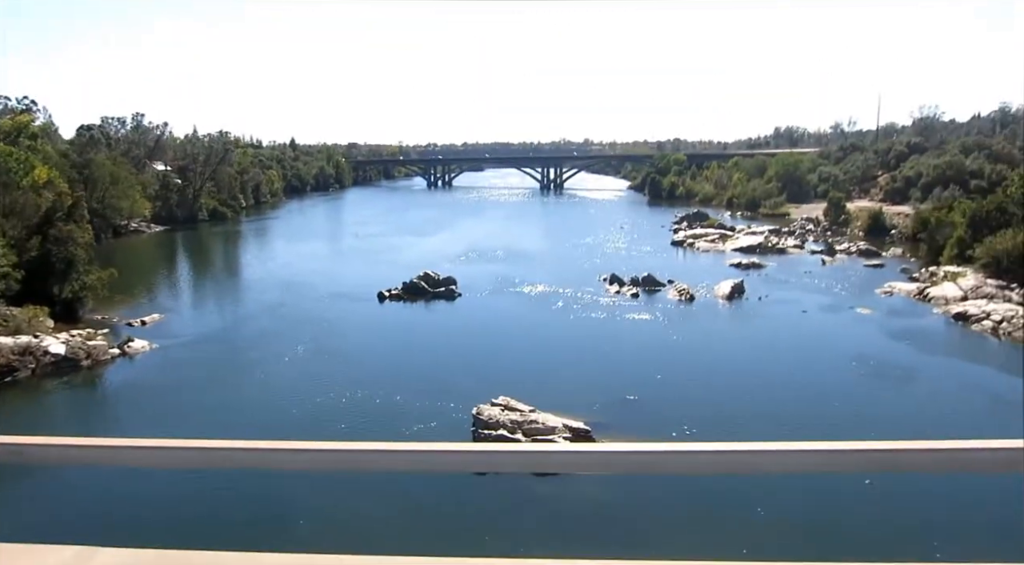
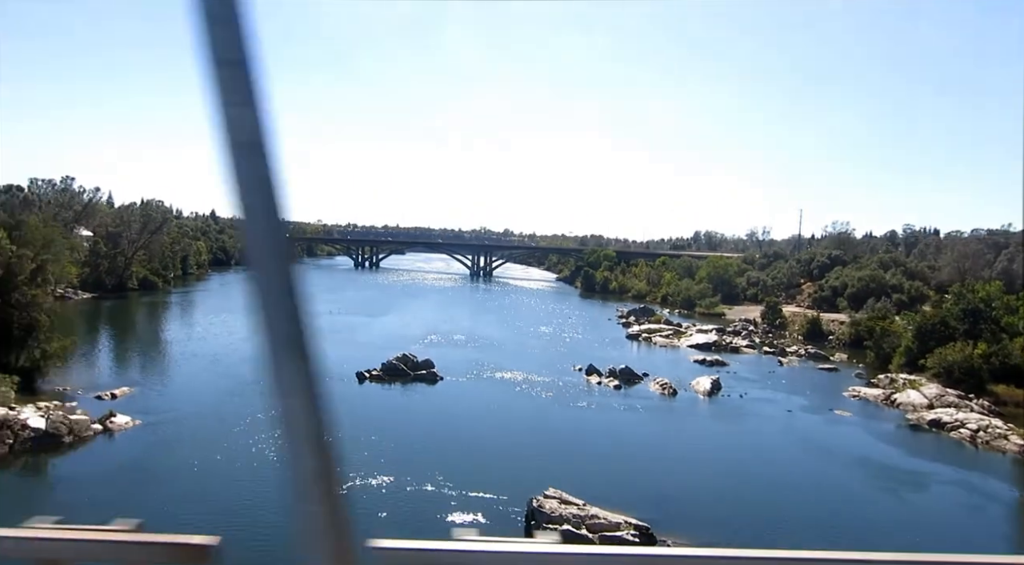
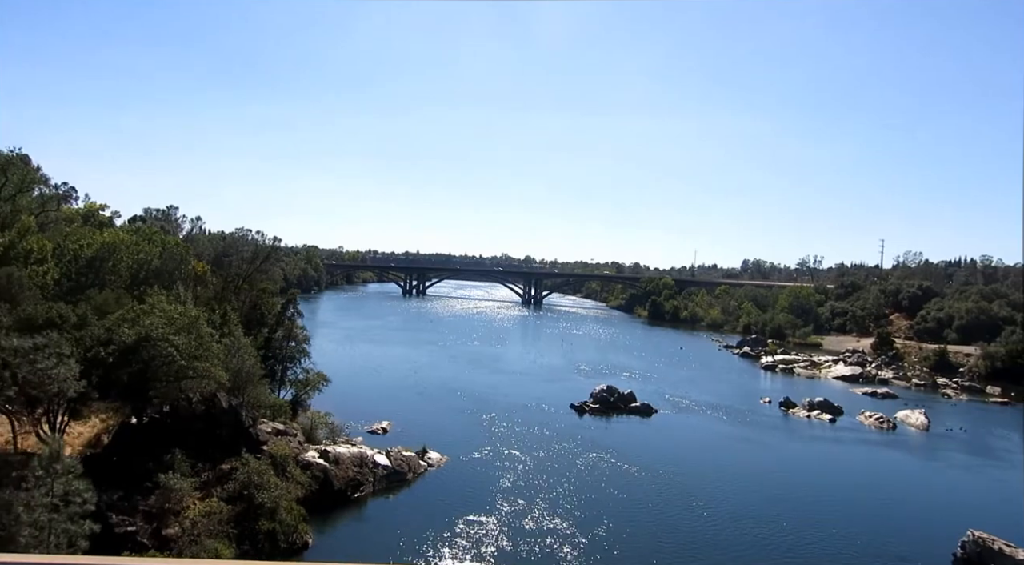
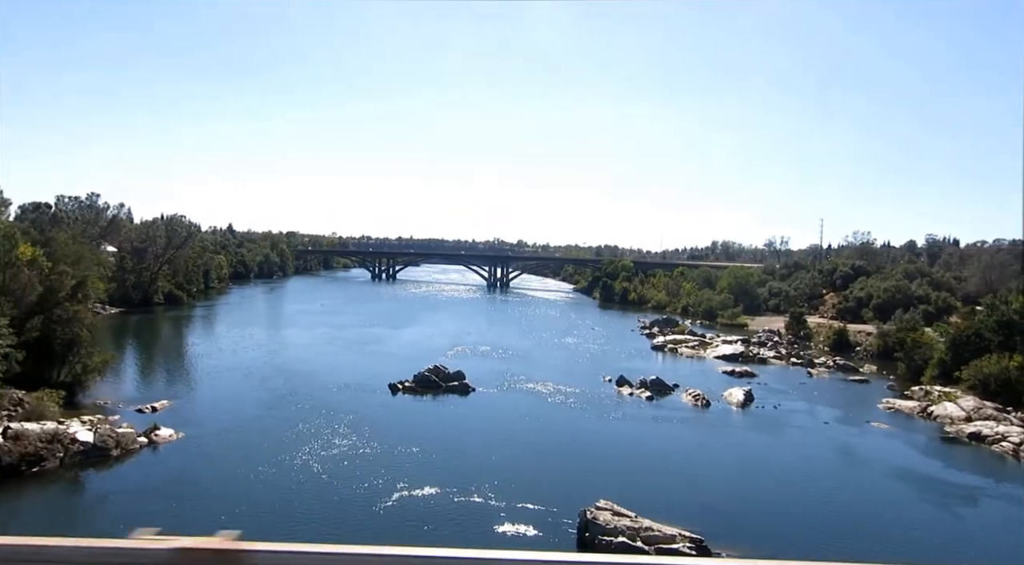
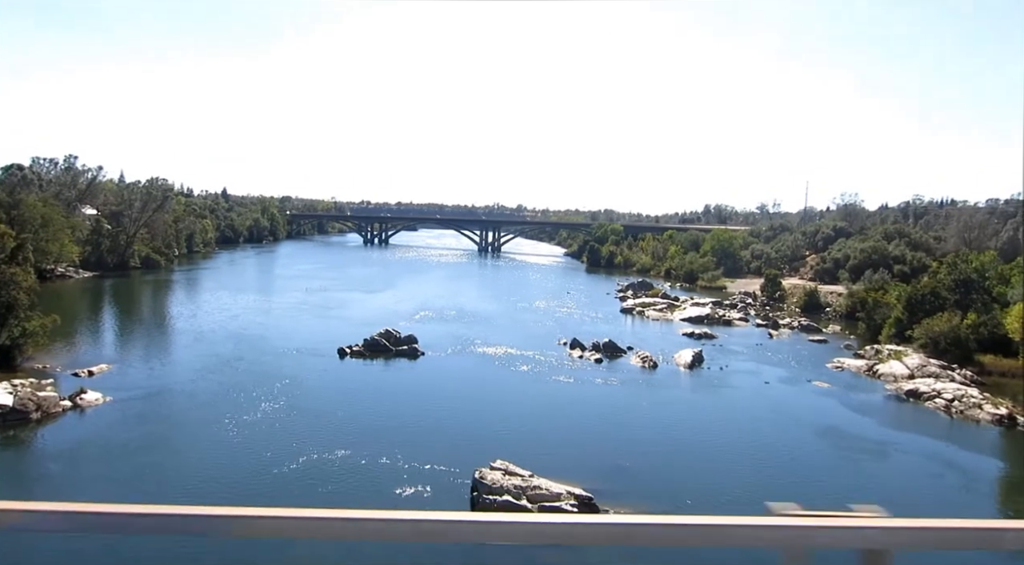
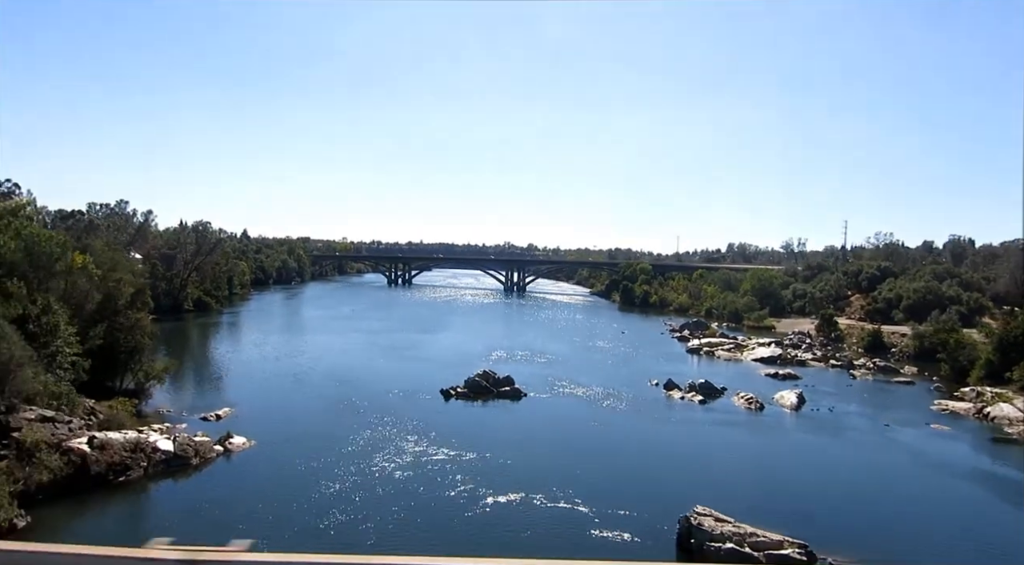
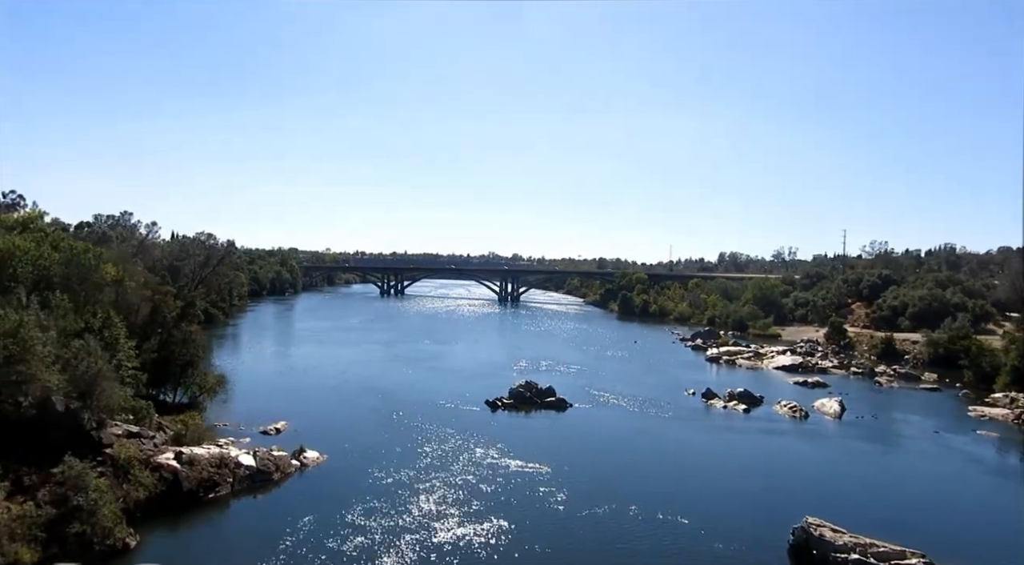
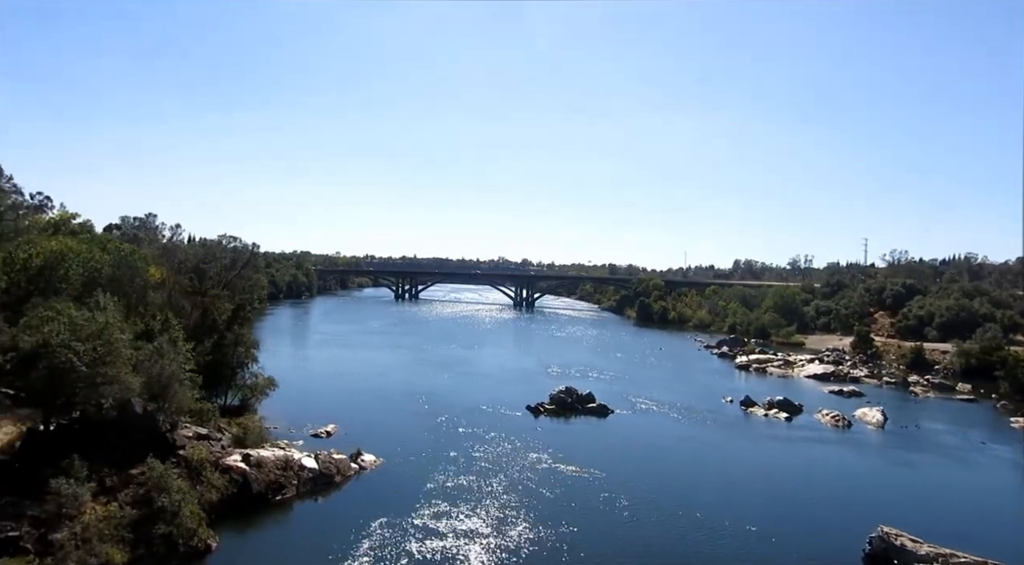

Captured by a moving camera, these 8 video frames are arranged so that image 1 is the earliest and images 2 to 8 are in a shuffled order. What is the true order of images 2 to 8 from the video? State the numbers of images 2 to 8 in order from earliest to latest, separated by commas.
5, 2, 4, 6, 7, 8, 3
